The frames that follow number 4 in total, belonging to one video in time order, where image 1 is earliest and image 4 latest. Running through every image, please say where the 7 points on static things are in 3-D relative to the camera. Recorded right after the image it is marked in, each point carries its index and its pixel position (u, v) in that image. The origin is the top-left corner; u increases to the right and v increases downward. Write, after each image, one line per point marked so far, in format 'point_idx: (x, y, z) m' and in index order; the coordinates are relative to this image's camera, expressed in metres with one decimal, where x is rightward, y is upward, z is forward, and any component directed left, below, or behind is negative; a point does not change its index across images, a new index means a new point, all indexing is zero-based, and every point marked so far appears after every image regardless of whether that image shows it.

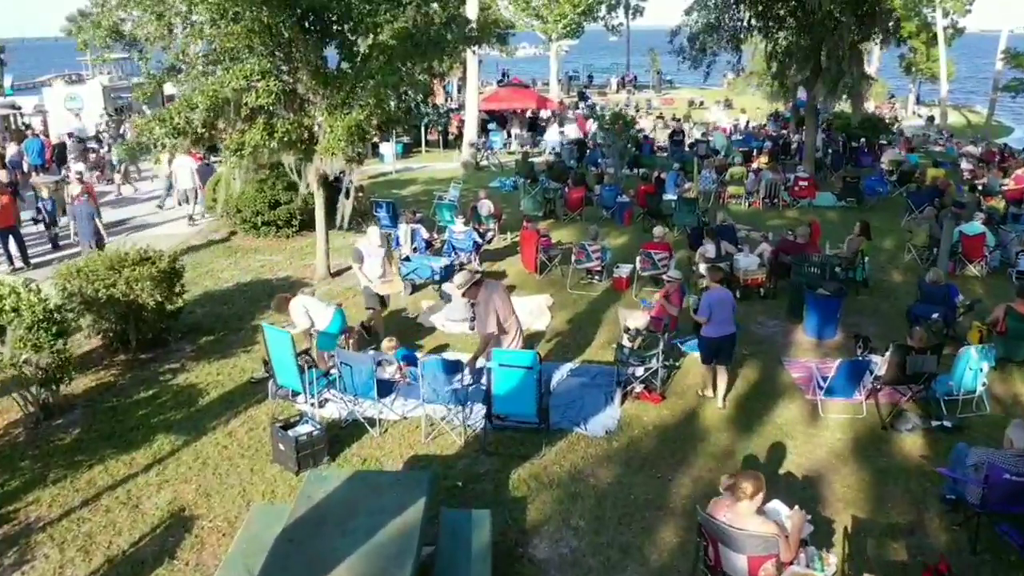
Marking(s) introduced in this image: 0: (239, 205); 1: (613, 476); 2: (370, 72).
0: (-4.9, +1.5, +14.9) m
1: (+0.8, -1.6, +6.9) m
2: (-2.0, +3.0, +11.3) m
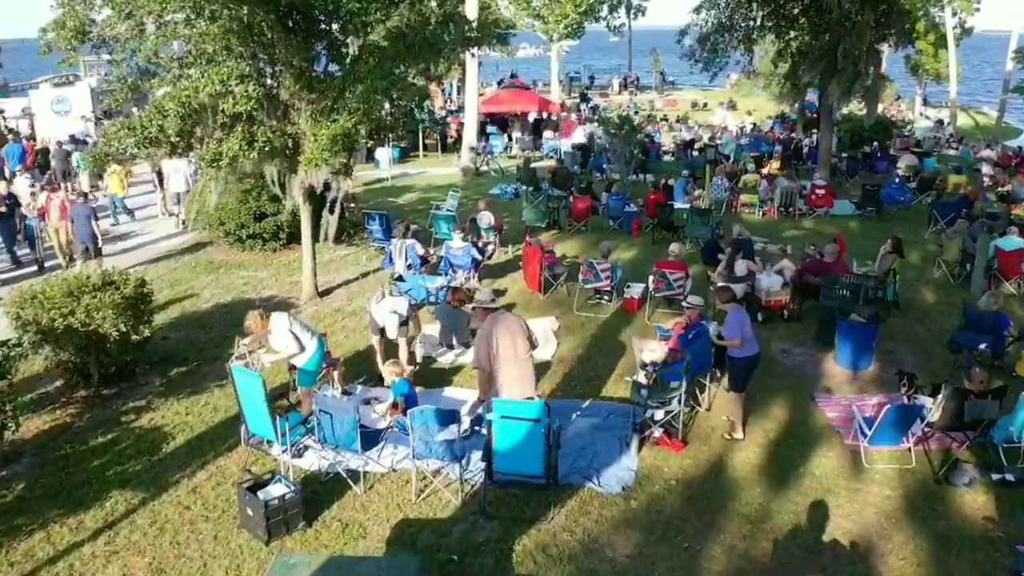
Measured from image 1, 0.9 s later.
0: (-4.9, +1.2, +13.9) m
1: (+0.9, -1.9, +6.0) m
2: (-1.9, +2.7, +10.4) m
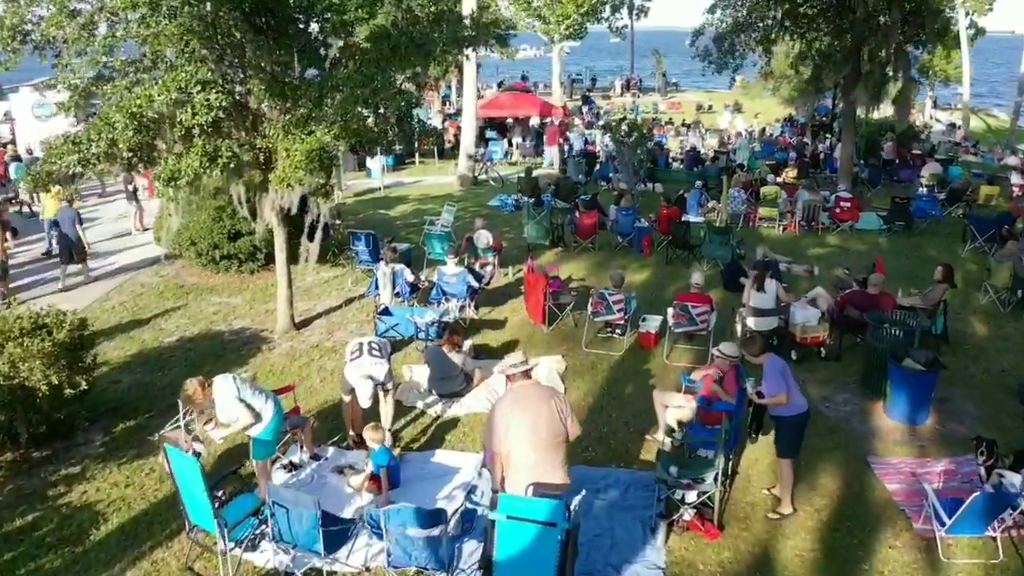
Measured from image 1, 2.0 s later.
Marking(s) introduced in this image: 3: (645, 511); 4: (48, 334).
0: (-4.9, +0.8, +12.6) m
1: (+0.9, -2.3, +4.7) m
2: (-1.9, +2.3, +9.1) m
3: (+1.0, -1.7, +6.4) m
4: (-4.2, -0.4, +7.4) m
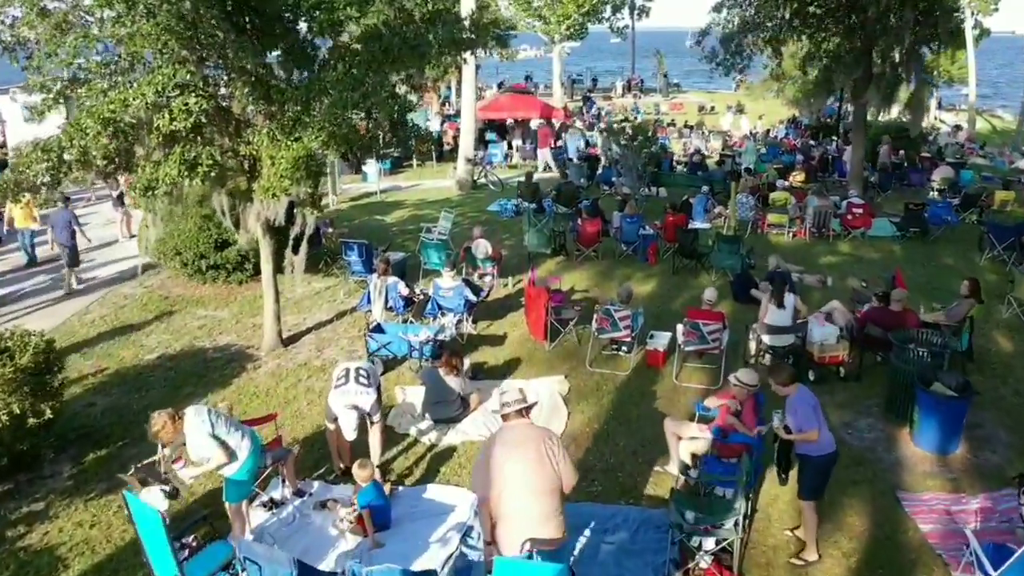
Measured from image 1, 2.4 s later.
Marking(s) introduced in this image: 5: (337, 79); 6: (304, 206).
0: (-4.9, +0.6, +12.1) m
1: (+0.9, -2.4, +4.1) m
2: (-1.9, +2.1, +8.6) m
3: (+1.0, -1.9, +5.9) m
4: (-4.2, -0.6, +6.9) m
5: (-1.8, +2.2, +8.5) m
6: (-2.2, +0.9, +8.9) m
